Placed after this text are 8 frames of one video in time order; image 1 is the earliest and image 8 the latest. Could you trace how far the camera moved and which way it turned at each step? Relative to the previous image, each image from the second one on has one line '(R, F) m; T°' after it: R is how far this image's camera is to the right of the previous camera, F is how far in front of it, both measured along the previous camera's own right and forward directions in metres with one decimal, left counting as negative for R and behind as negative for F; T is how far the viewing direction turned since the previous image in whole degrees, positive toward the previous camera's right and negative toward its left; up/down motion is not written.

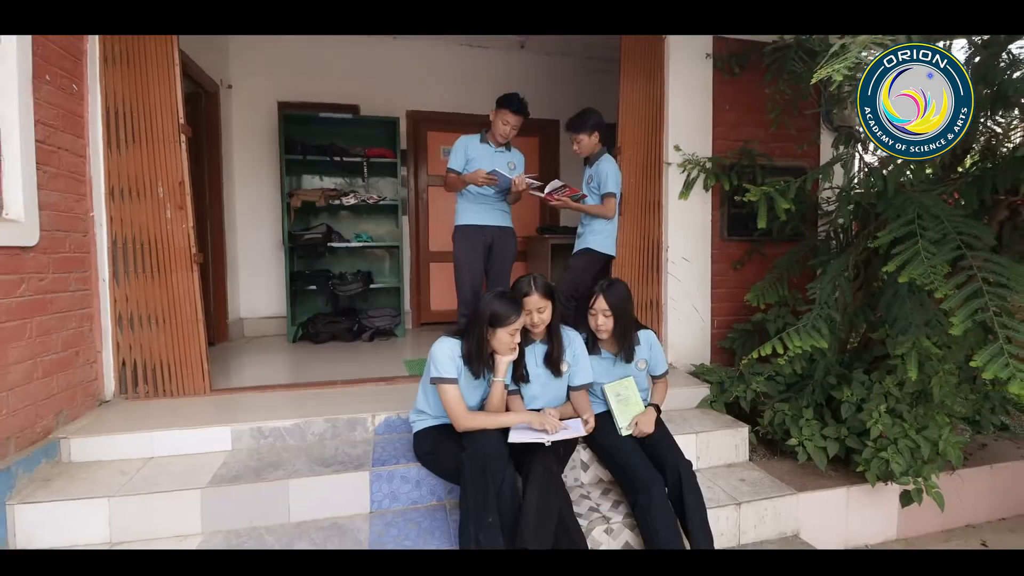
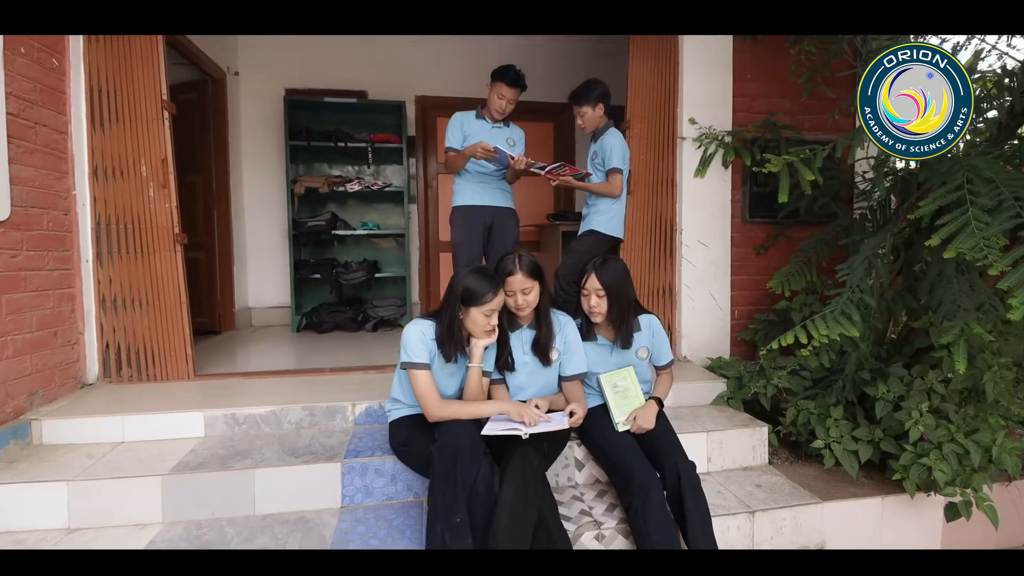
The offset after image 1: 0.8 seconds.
(+0.2, +0.2) m; -4°
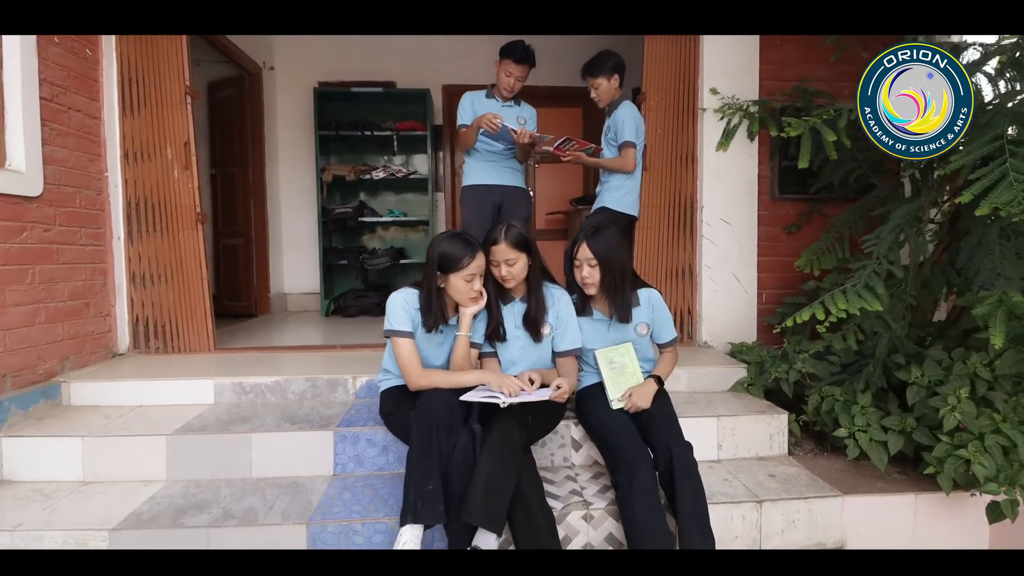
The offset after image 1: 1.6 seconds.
(+0.2, +0.1) m; -6°
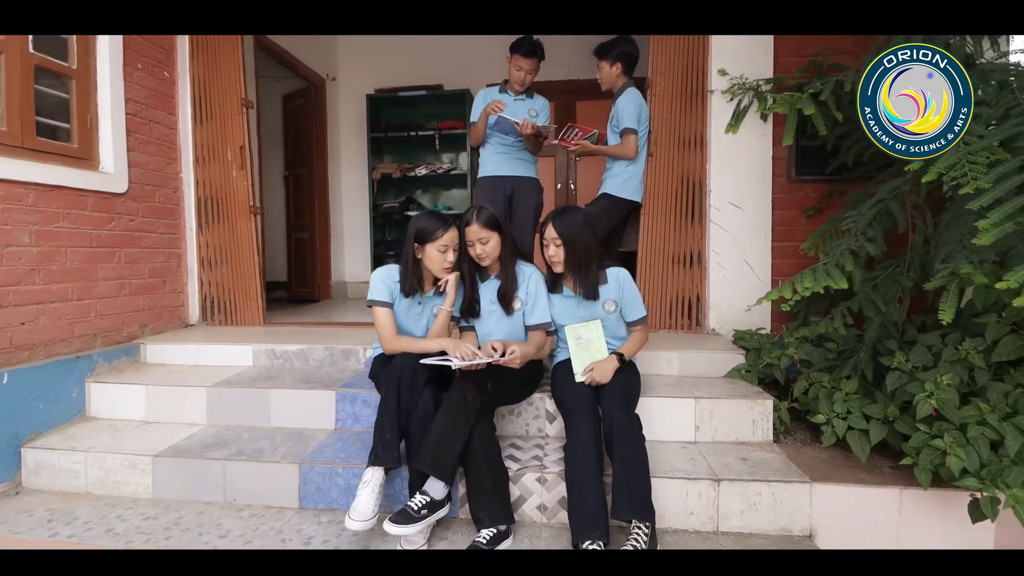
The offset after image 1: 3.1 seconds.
(+0.5, -0.1) m; -10°
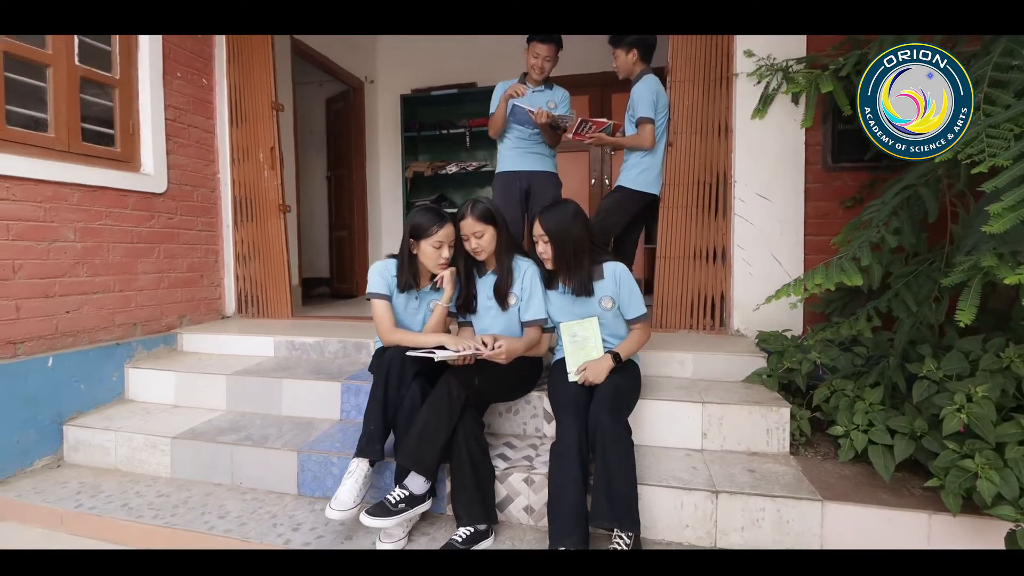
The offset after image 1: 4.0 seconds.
(+0.3, +0.1) m; -7°
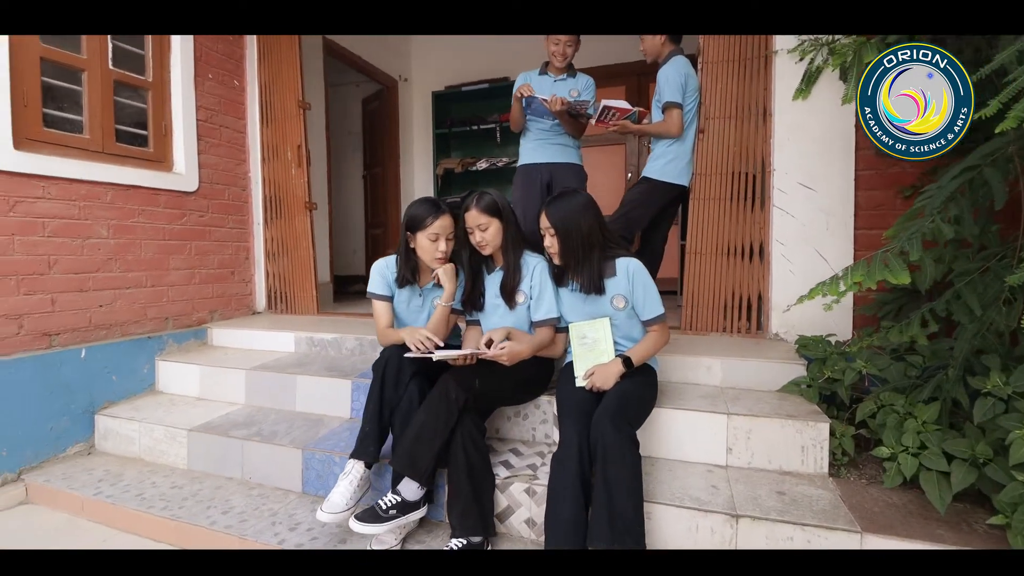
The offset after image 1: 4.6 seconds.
(+0.2, +0.1) m; -6°
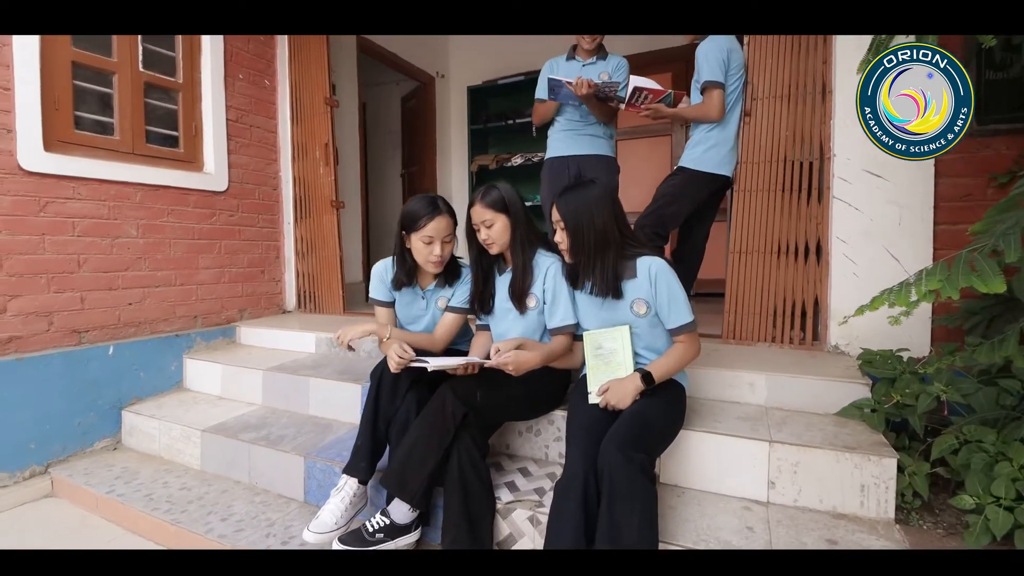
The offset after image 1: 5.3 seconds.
(+0.2, +0.2) m; -6°
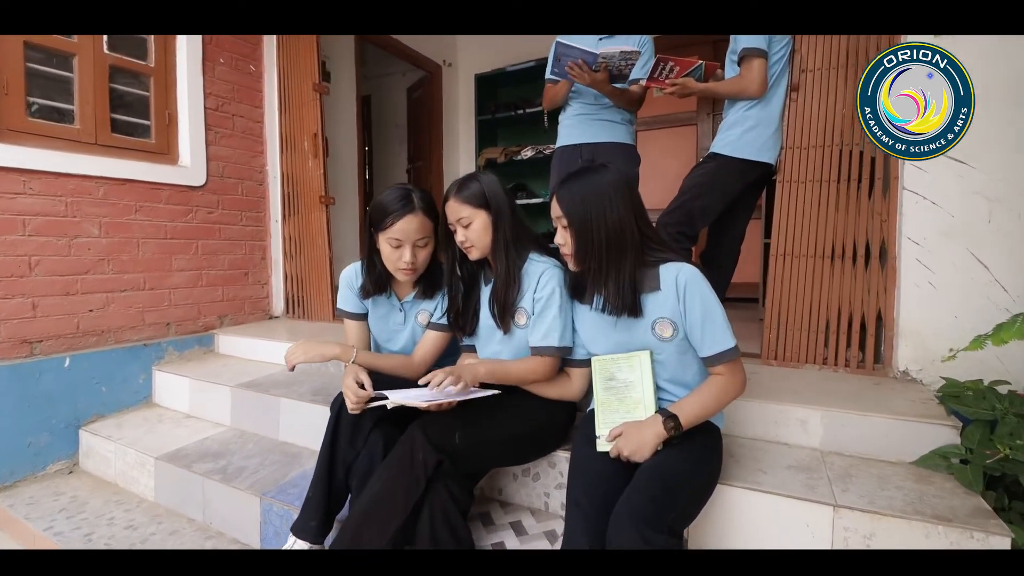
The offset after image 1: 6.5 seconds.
(+0.1, +0.3) m; -2°
